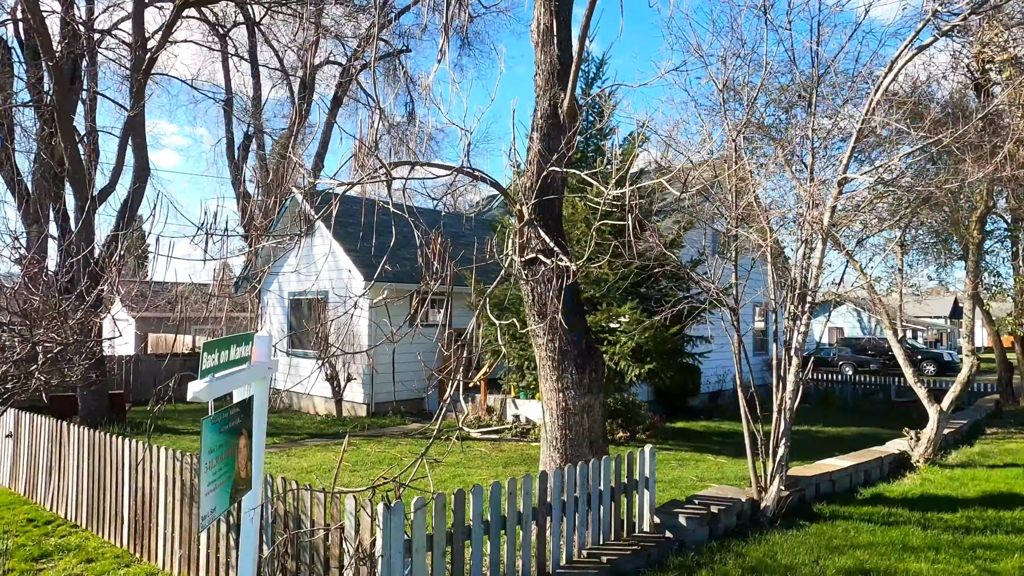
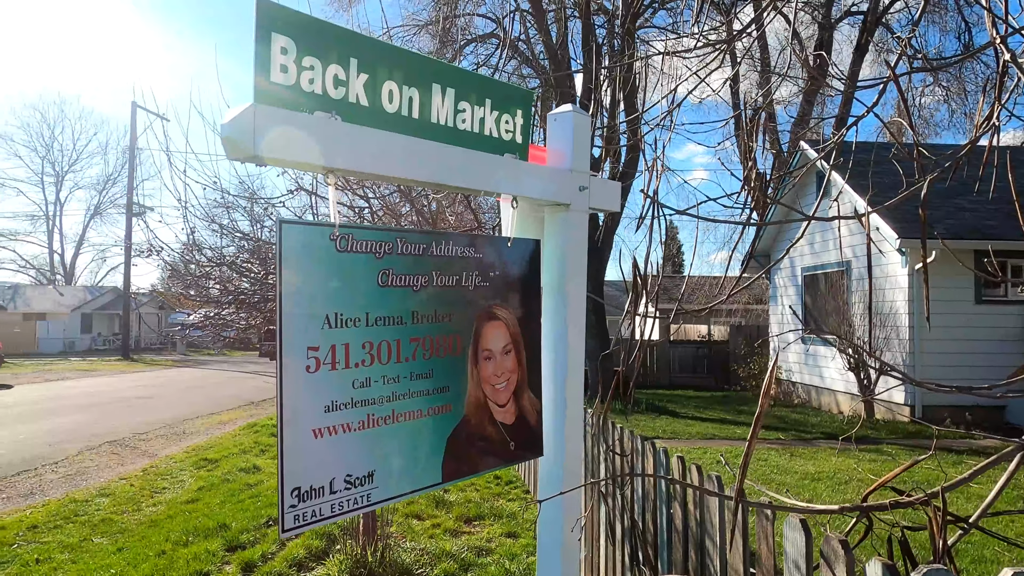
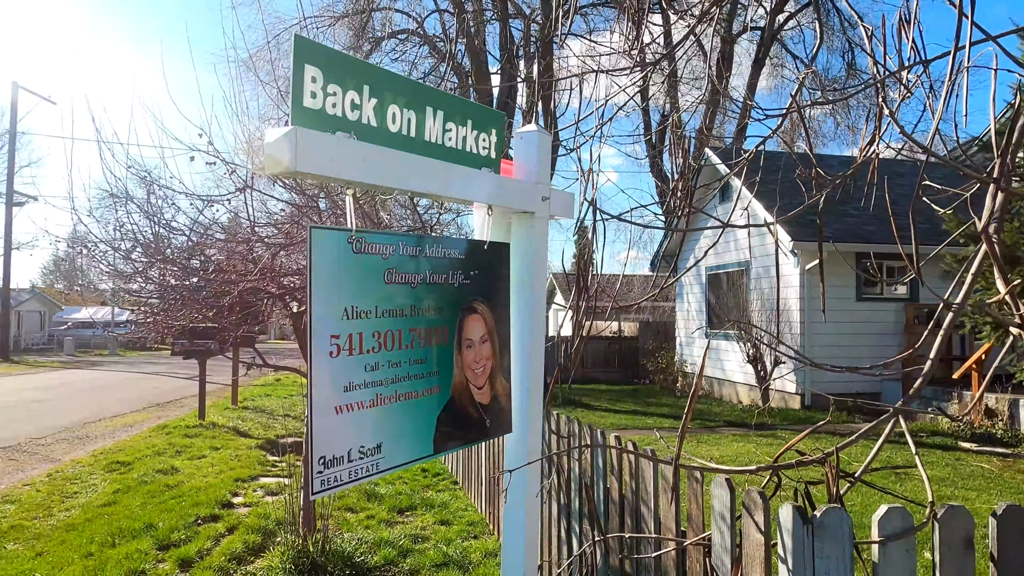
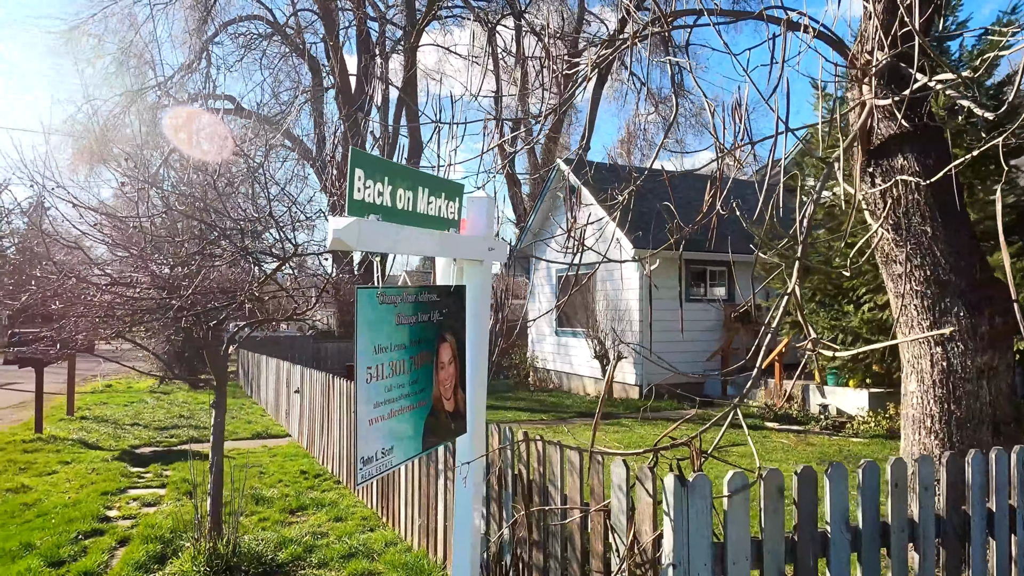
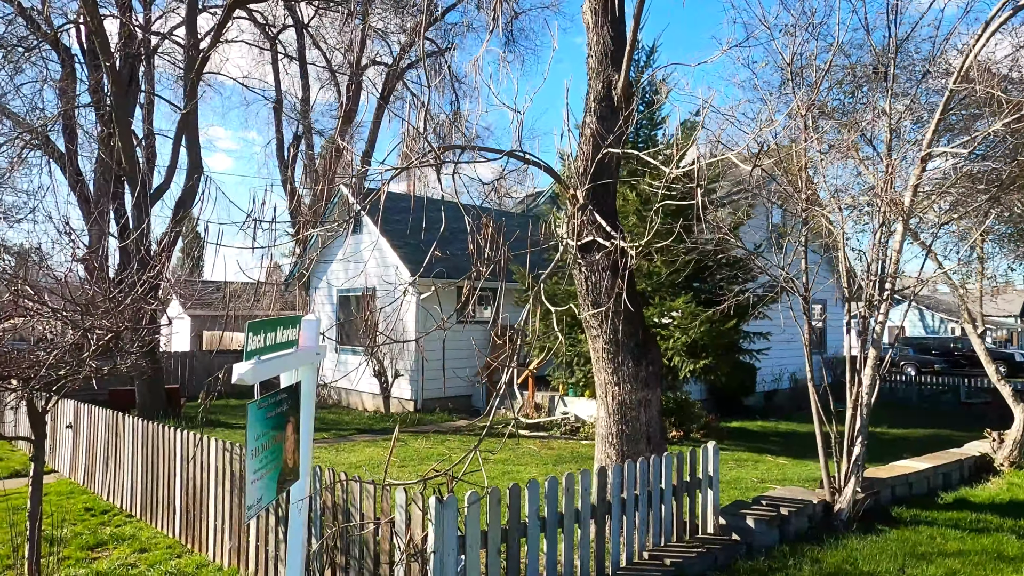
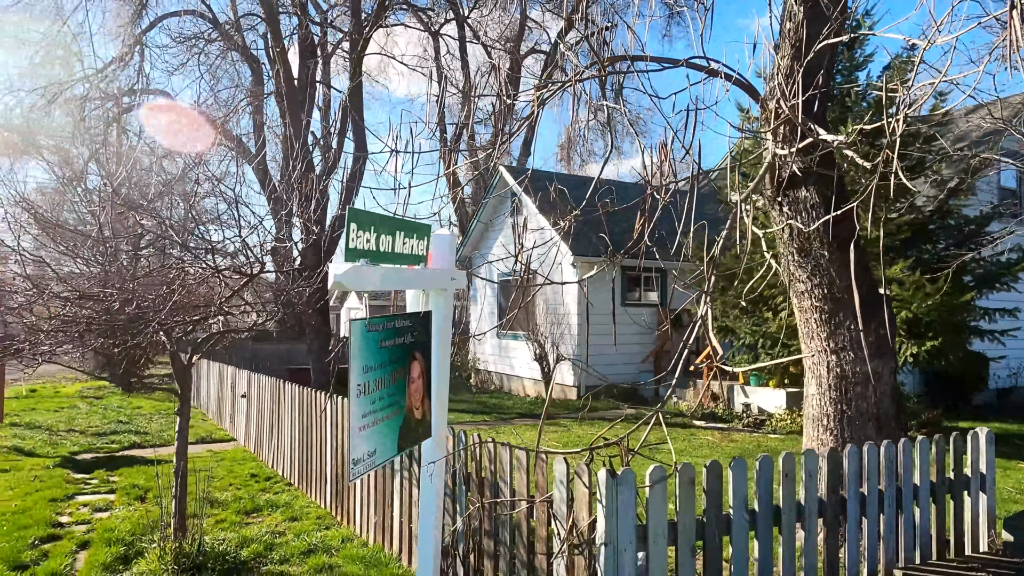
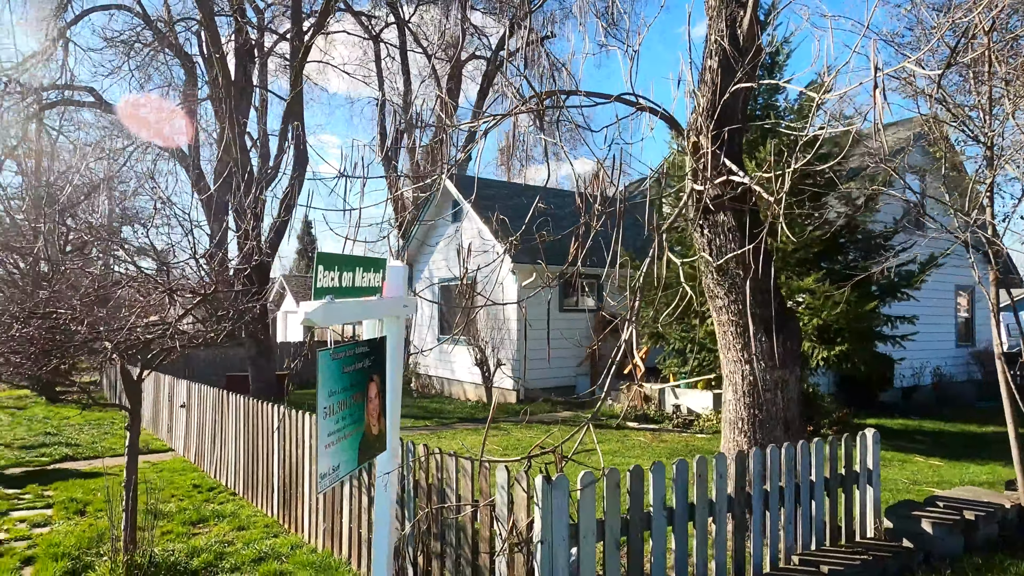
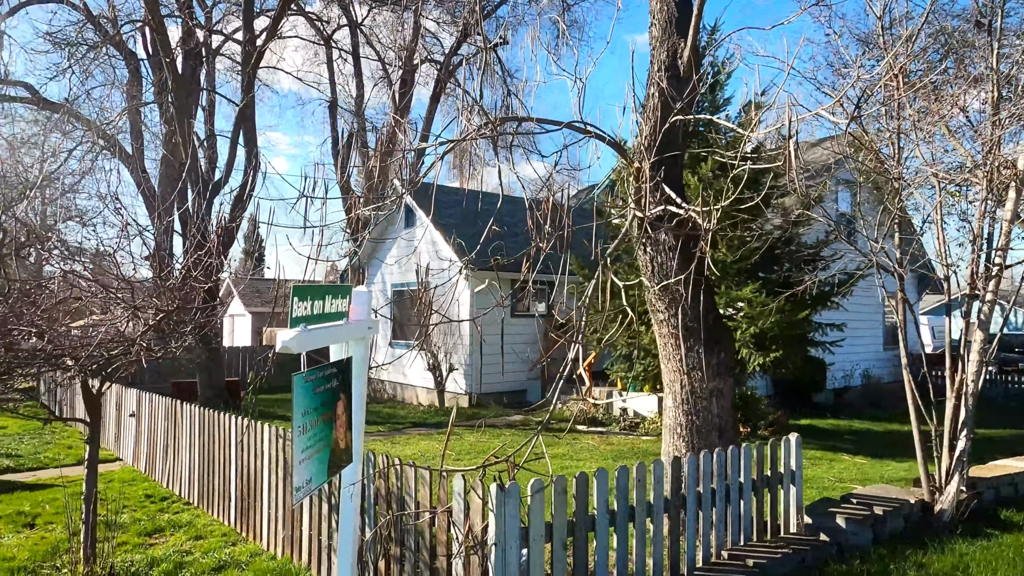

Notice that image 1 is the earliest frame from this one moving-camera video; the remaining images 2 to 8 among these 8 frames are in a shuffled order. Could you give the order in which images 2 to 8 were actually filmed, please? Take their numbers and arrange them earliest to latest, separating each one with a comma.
5, 8, 7, 6, 4, 3, 2
